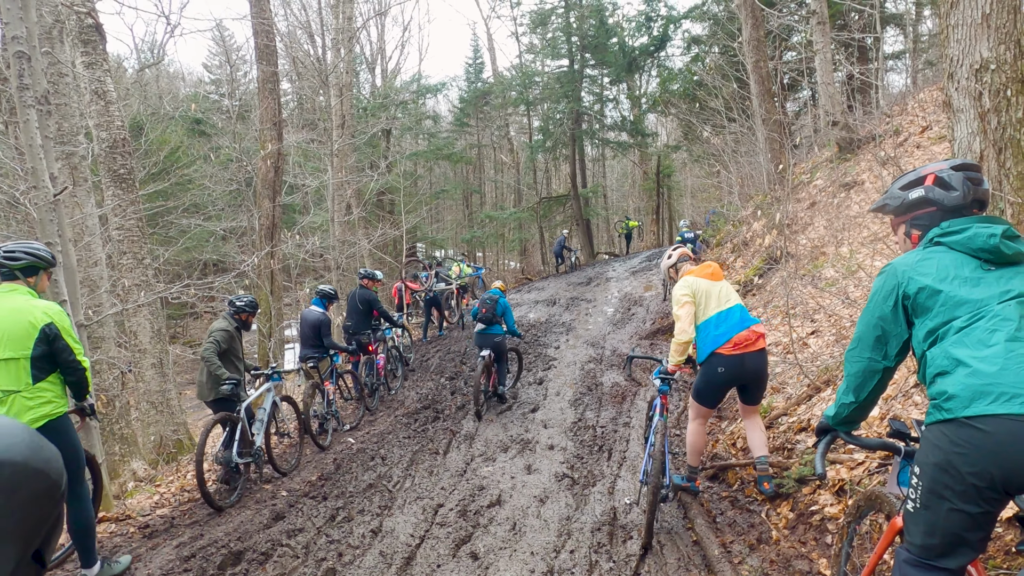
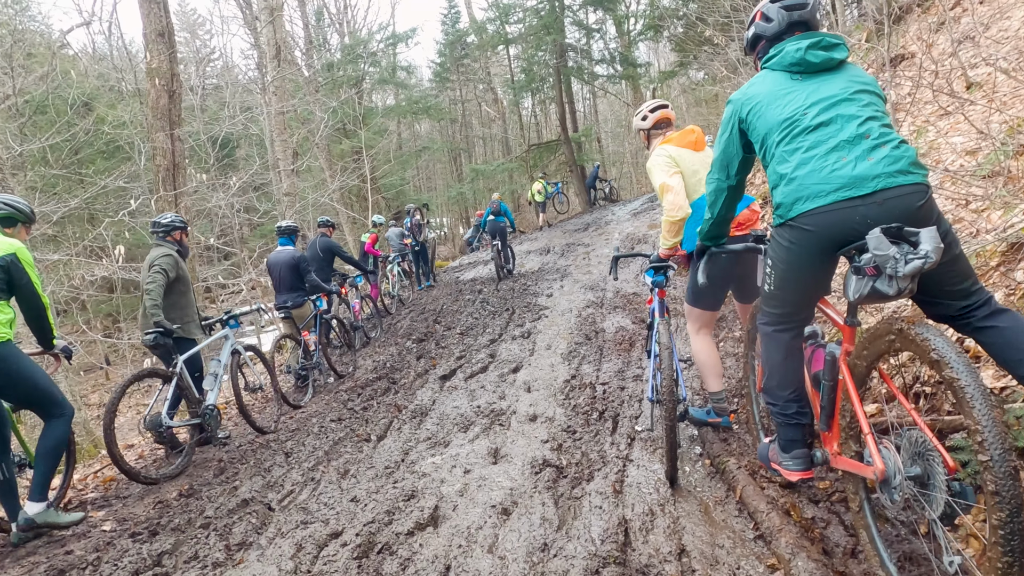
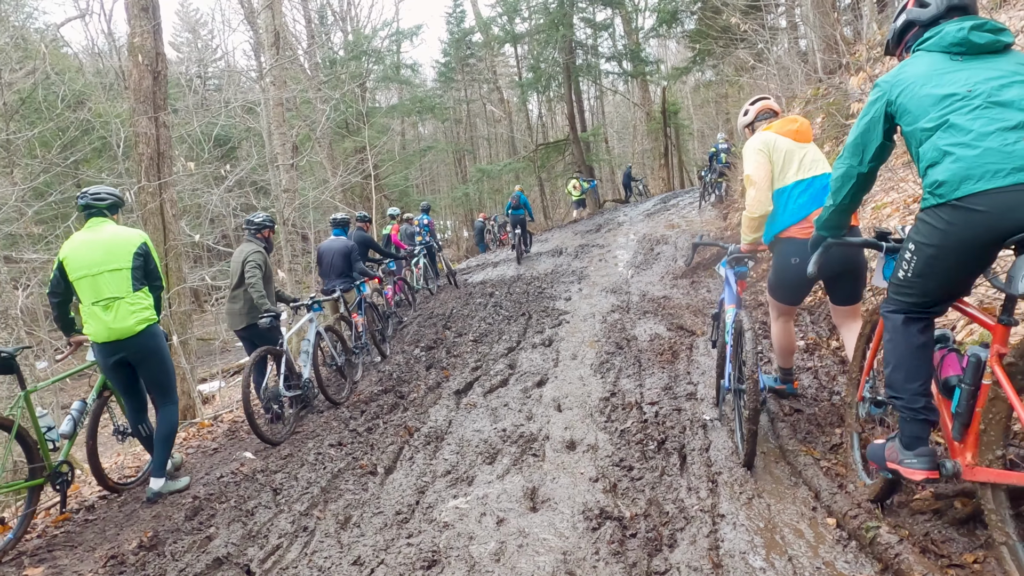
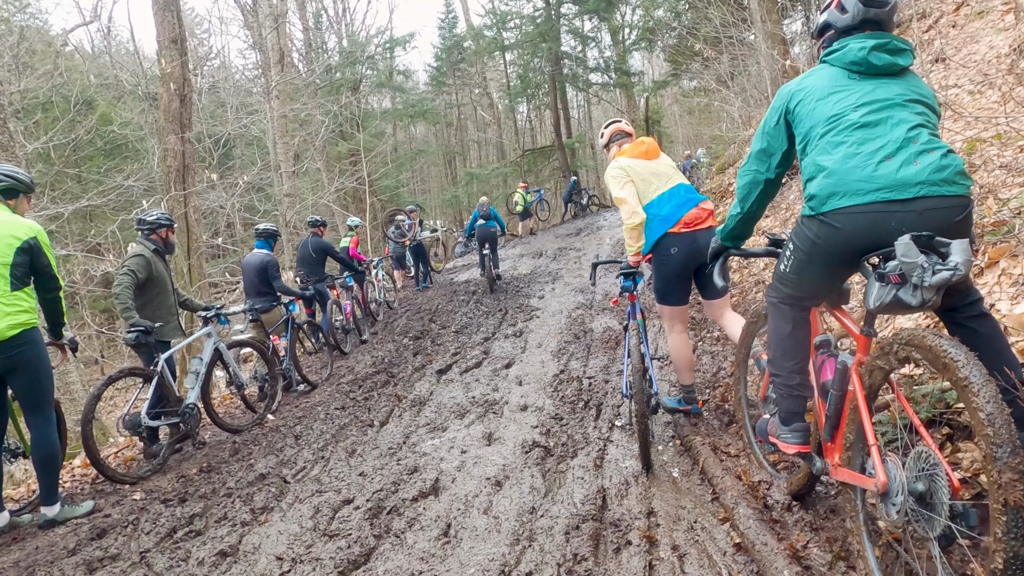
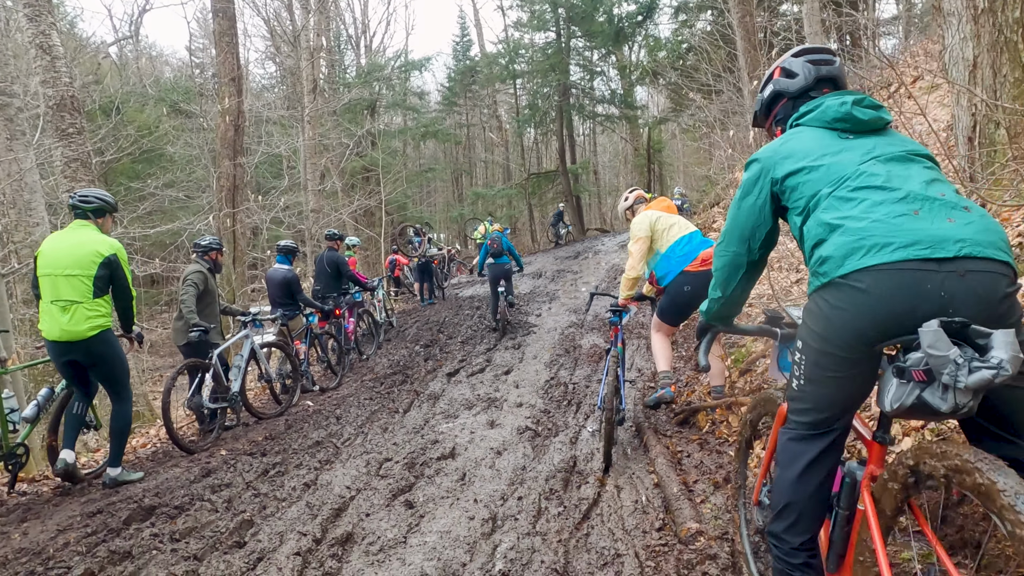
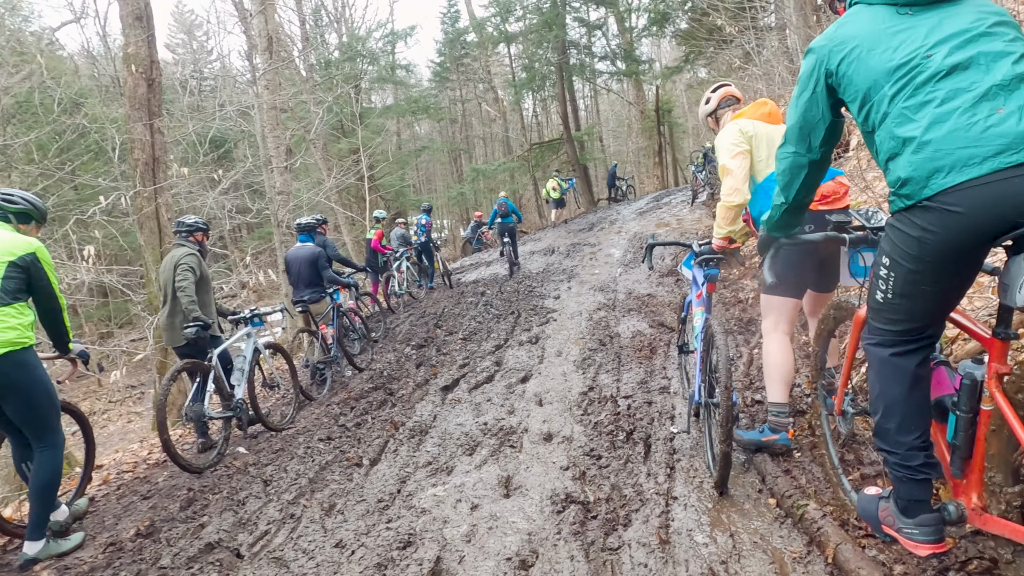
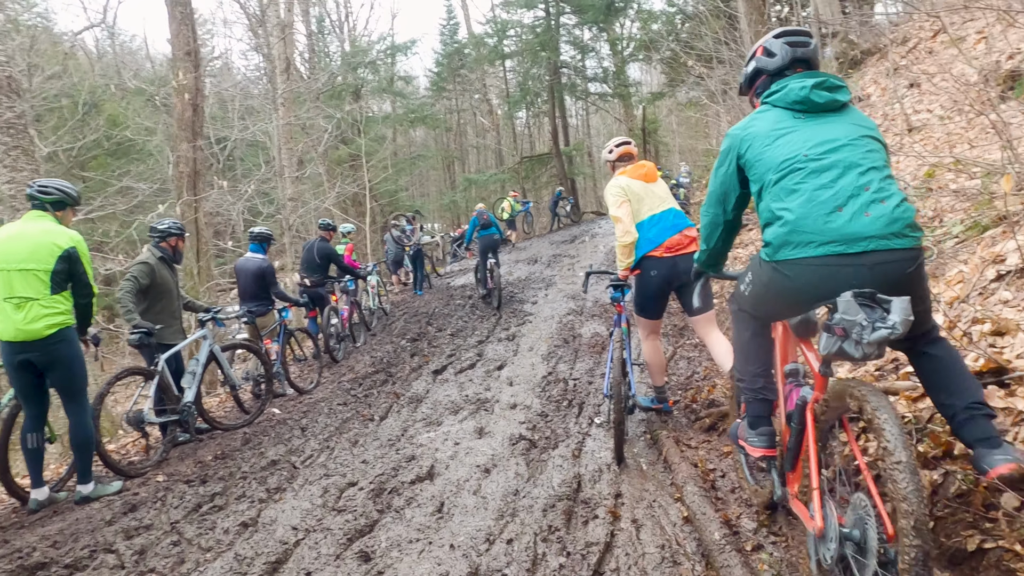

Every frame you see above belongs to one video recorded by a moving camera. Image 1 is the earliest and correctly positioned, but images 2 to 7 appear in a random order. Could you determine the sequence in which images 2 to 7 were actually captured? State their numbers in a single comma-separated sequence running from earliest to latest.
5, 7, 4, 2, 6, 3
